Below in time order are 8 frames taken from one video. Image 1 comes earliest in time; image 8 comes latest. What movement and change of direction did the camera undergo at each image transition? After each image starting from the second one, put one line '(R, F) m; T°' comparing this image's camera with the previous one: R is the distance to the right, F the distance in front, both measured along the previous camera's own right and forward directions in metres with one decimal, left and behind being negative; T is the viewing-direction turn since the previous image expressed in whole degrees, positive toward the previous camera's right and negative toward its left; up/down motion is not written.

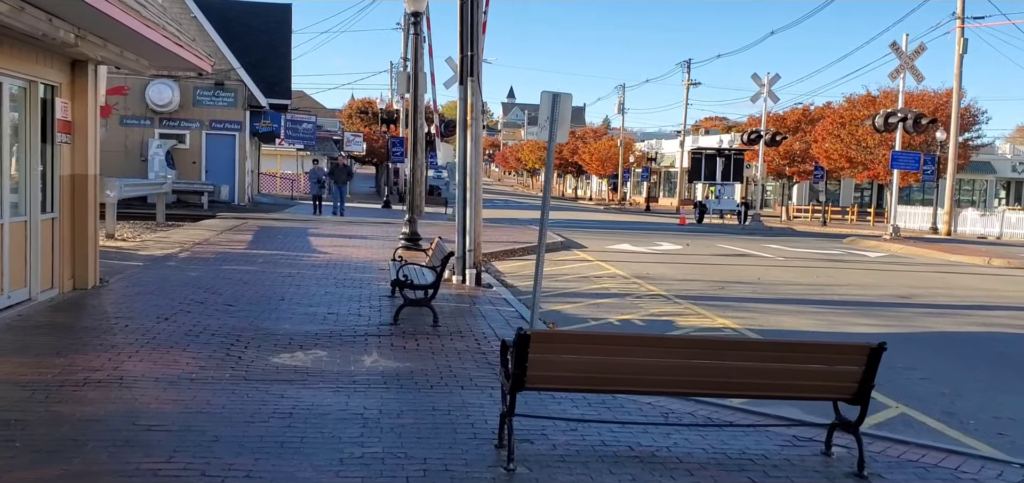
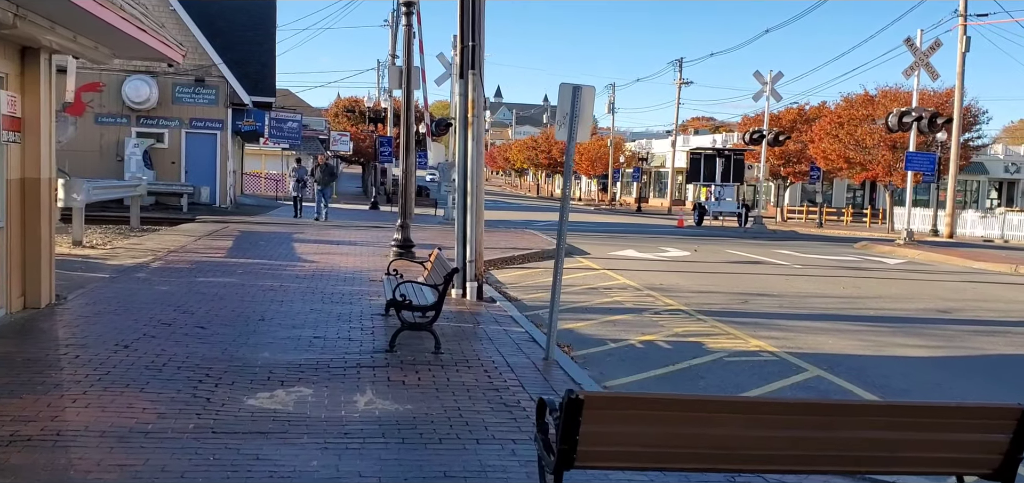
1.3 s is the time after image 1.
(-0.2, +1.1) m; +1°
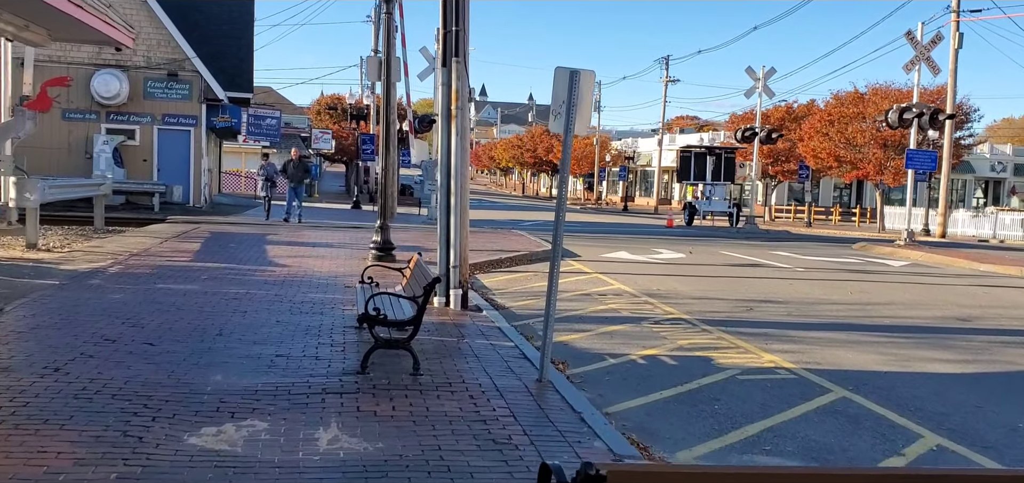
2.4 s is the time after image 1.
(0.0, +0.9) m; +1°
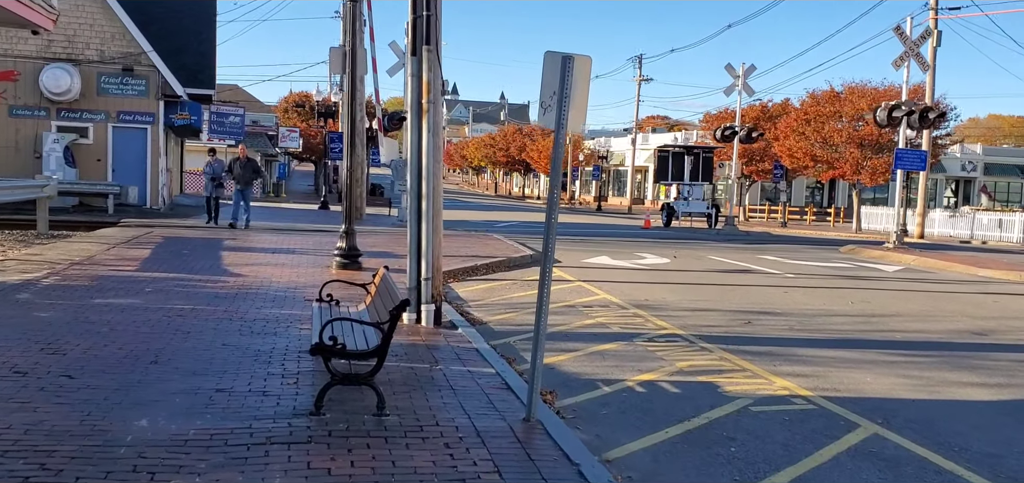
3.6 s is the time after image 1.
(-0.1, +1.0) m; +2°
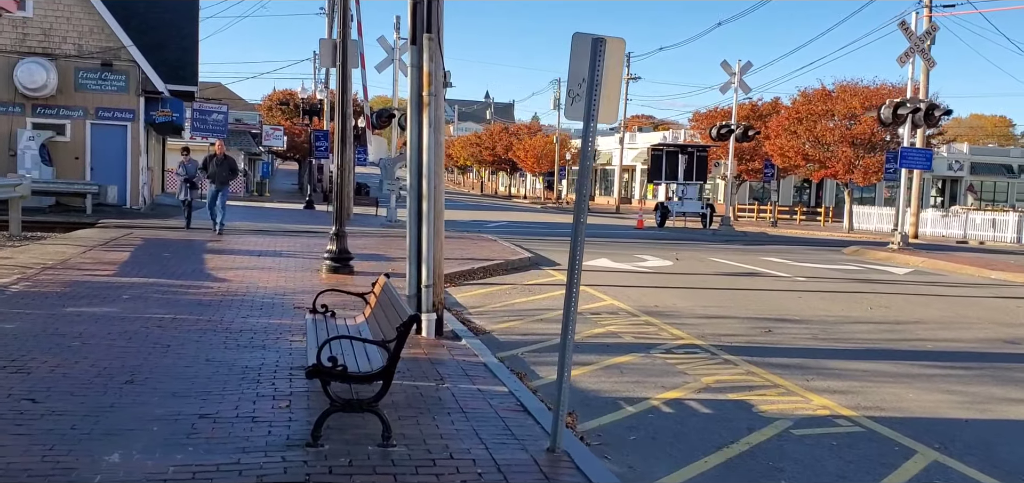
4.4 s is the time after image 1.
(-0.2, +0.7) m; +1°
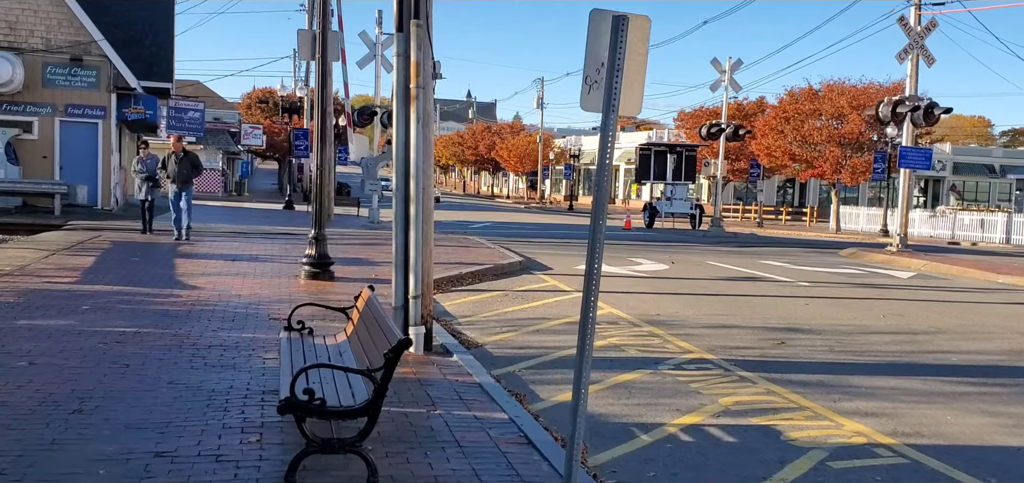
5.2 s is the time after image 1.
(-0.1, +0.7) m; +1°
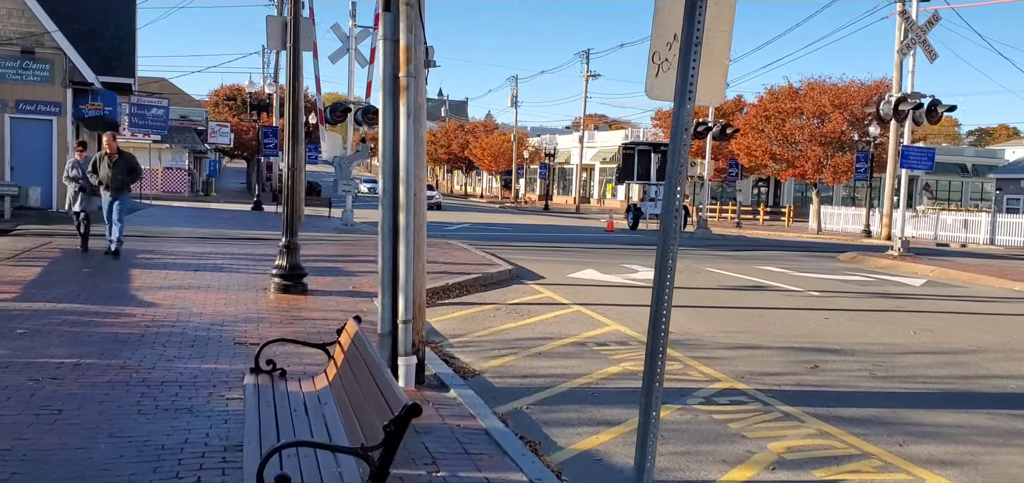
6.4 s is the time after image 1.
(-0.3, +1.1) m; +2°
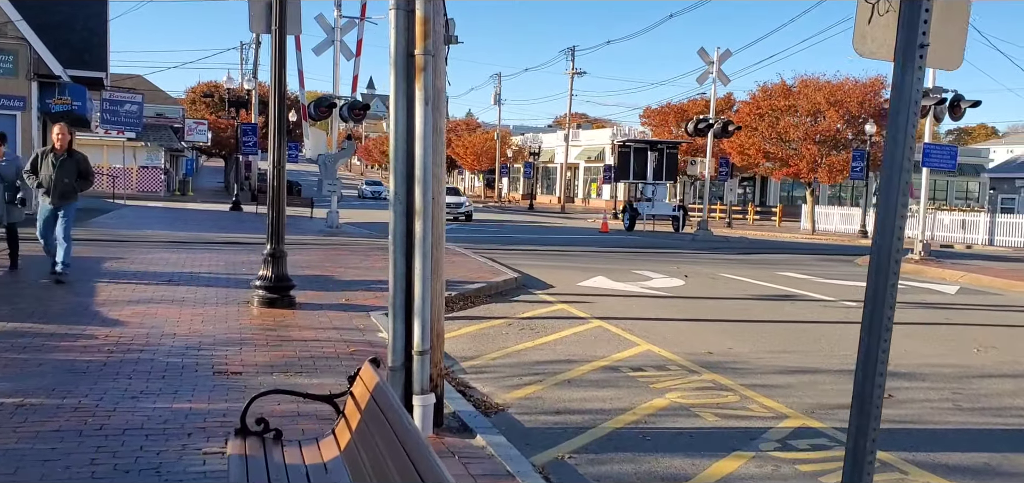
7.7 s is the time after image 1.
(-0.4, +1.2) m; +1°
